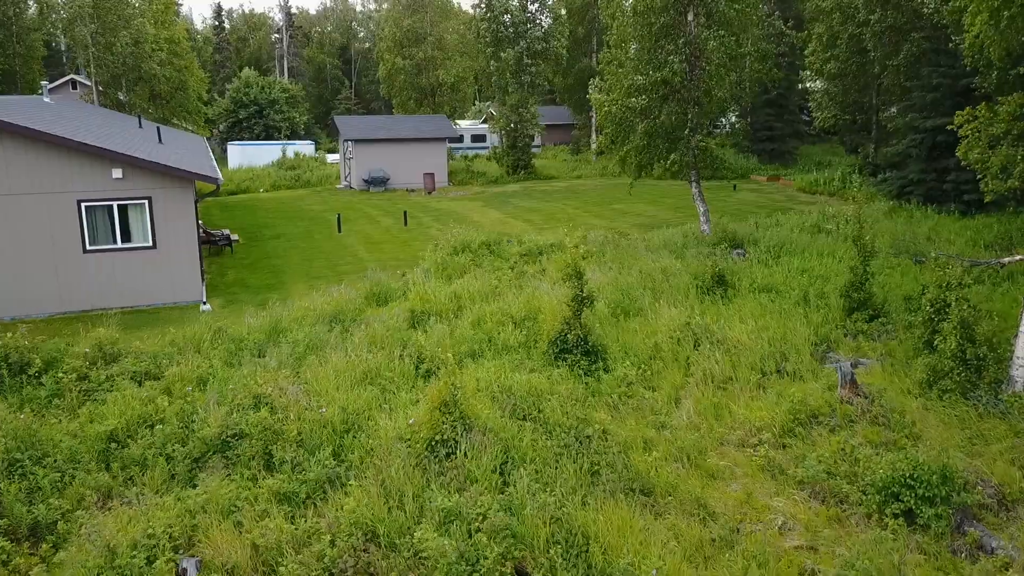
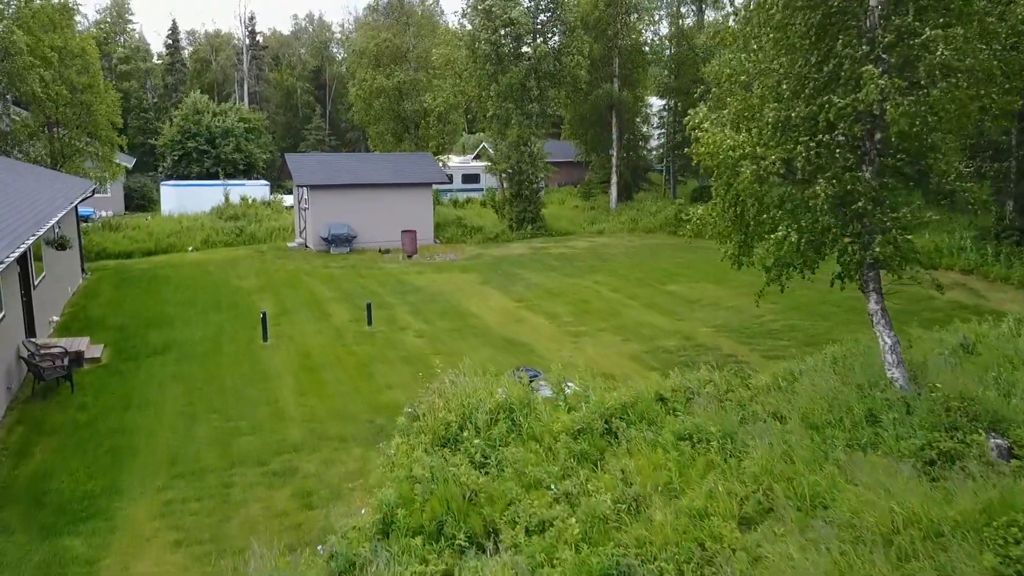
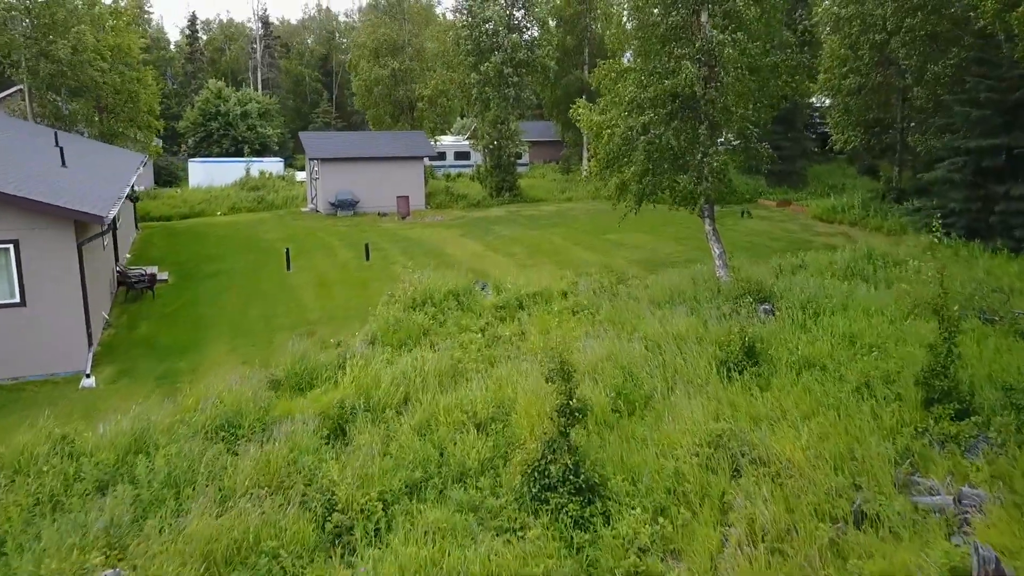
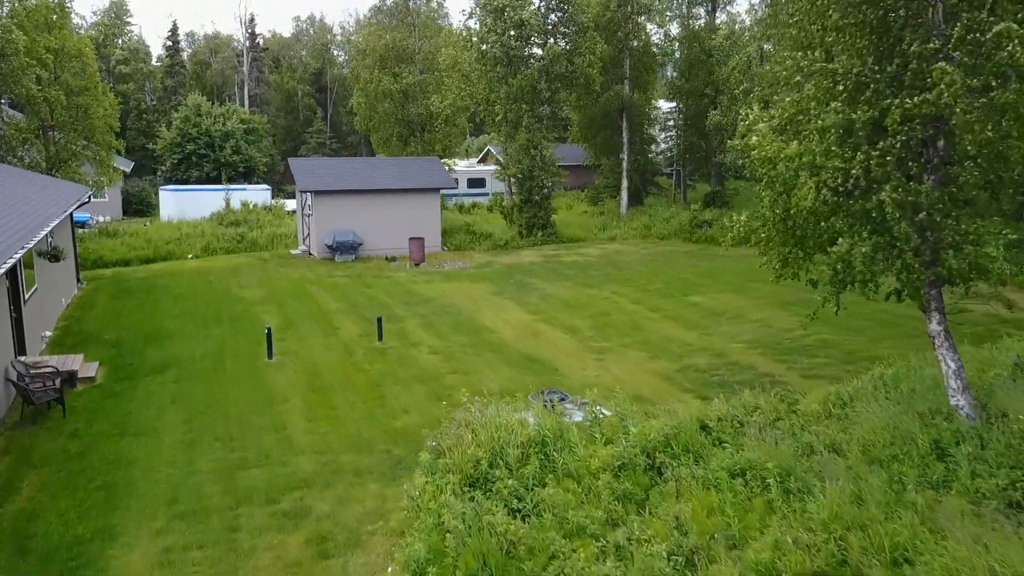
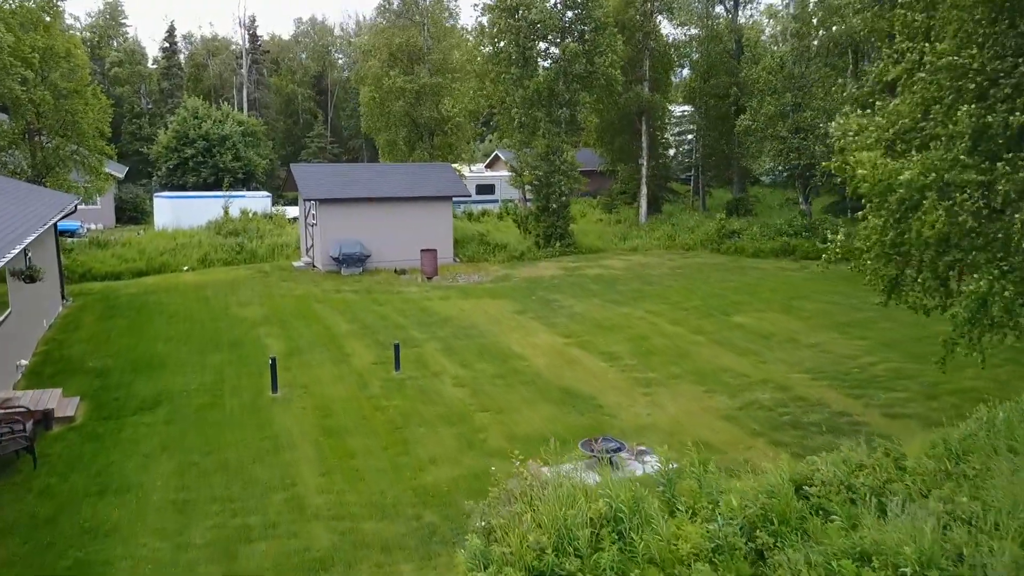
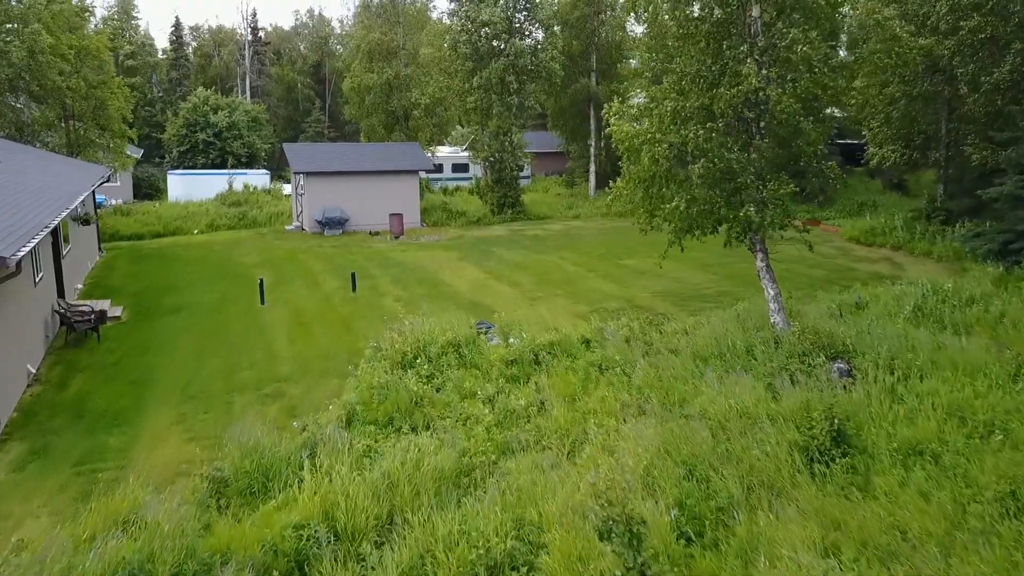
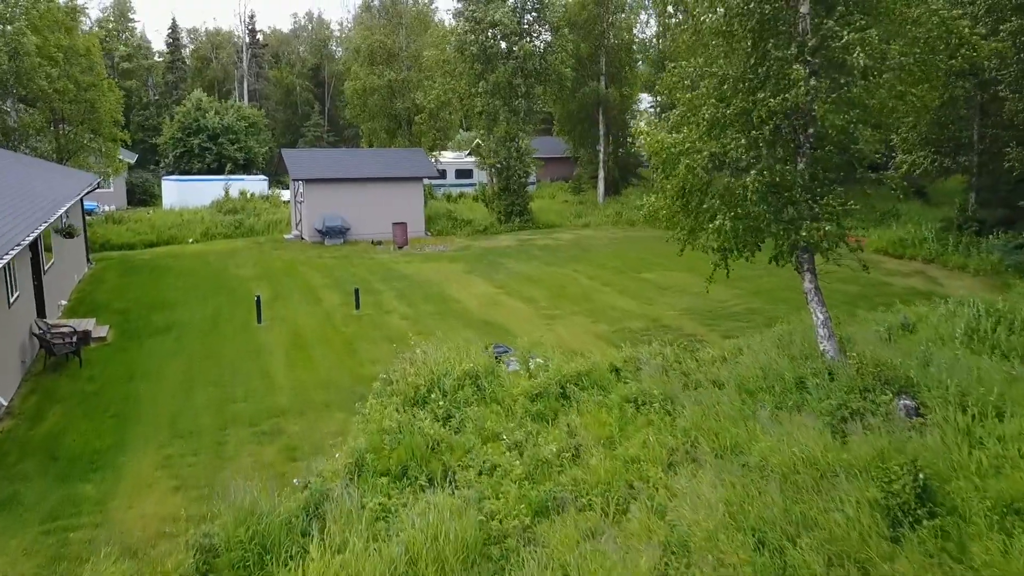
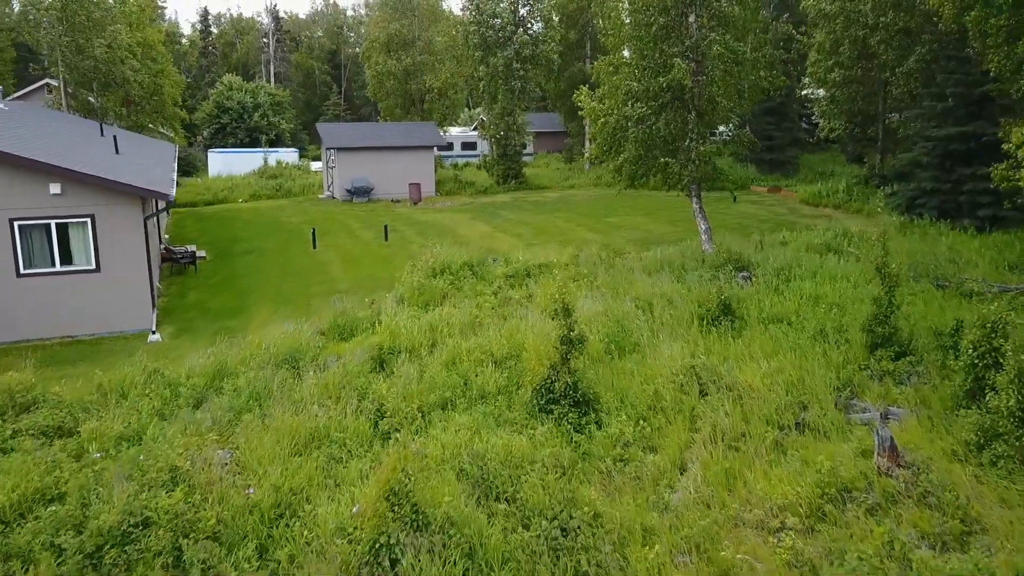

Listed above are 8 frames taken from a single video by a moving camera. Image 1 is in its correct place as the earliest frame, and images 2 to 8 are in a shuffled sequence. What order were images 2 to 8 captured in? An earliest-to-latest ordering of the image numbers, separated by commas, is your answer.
8, 3, 6, 7, 2, 4, 5
